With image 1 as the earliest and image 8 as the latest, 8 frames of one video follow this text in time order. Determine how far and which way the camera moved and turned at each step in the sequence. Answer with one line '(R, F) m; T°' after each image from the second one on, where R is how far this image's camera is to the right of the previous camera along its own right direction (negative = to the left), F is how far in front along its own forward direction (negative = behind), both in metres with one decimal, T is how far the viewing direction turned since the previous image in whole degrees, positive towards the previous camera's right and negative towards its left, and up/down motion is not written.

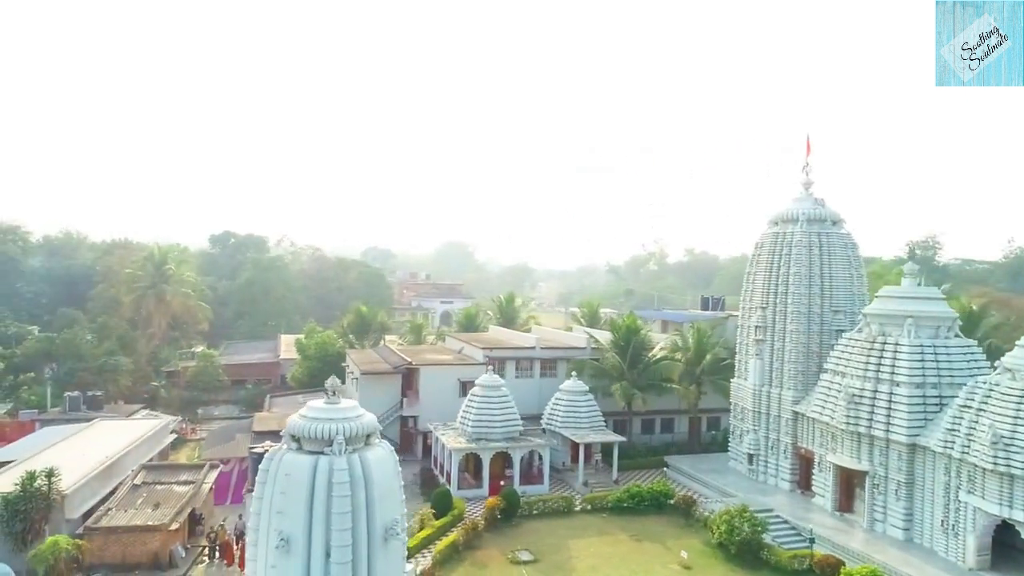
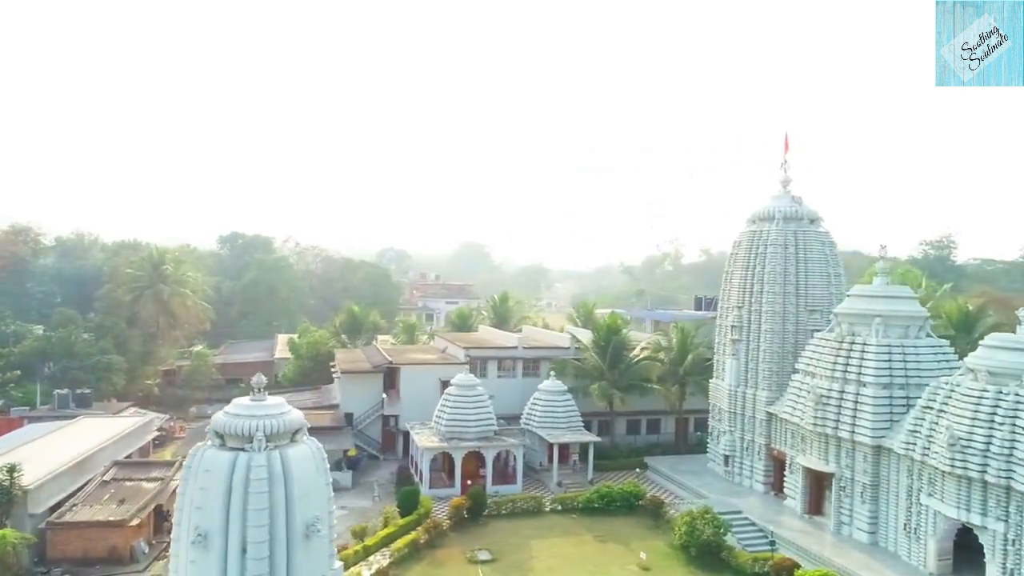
(+1.7, 0.0) m; -2°
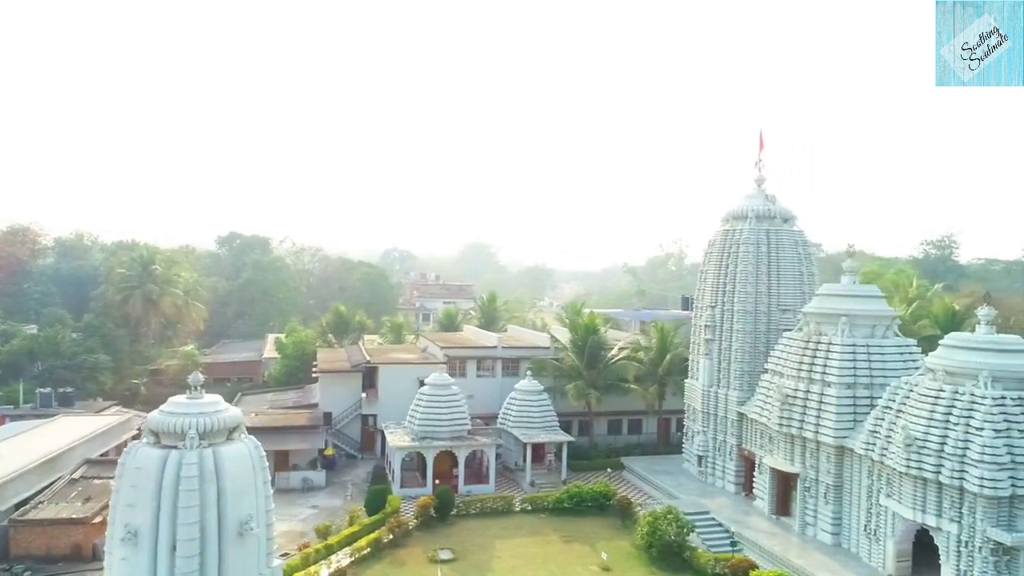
(+1.3, 0.0) m; -1°
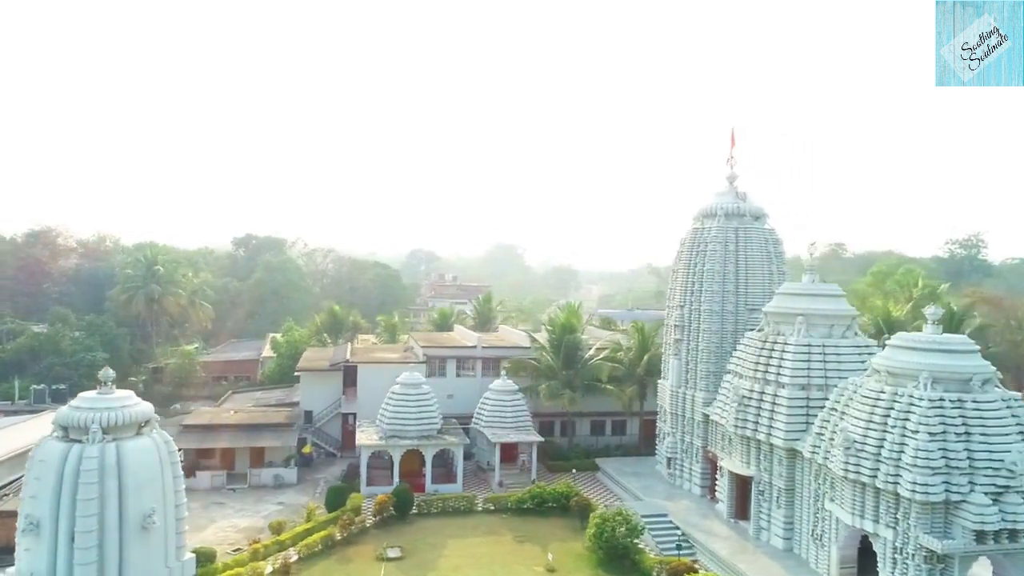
(+2.3, +0.1) m; -3°
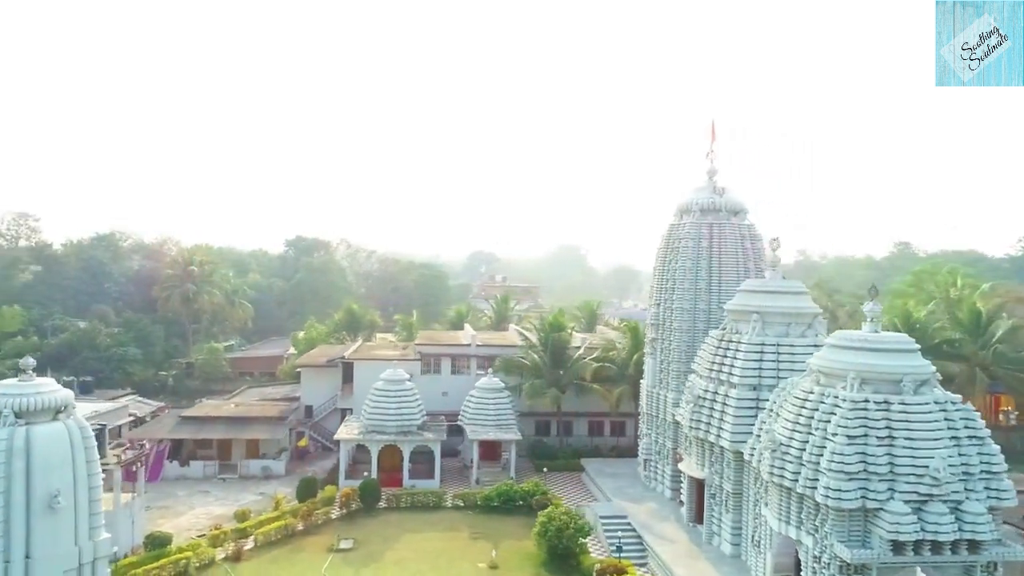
(+3.3, +0.2) m; -6°
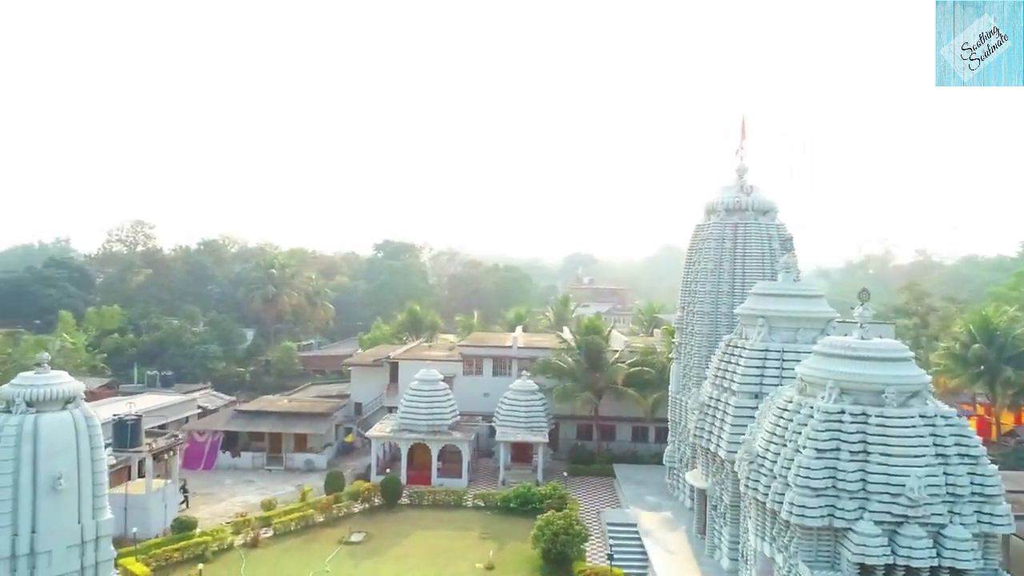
(+2.8, +0.2) m; -9°
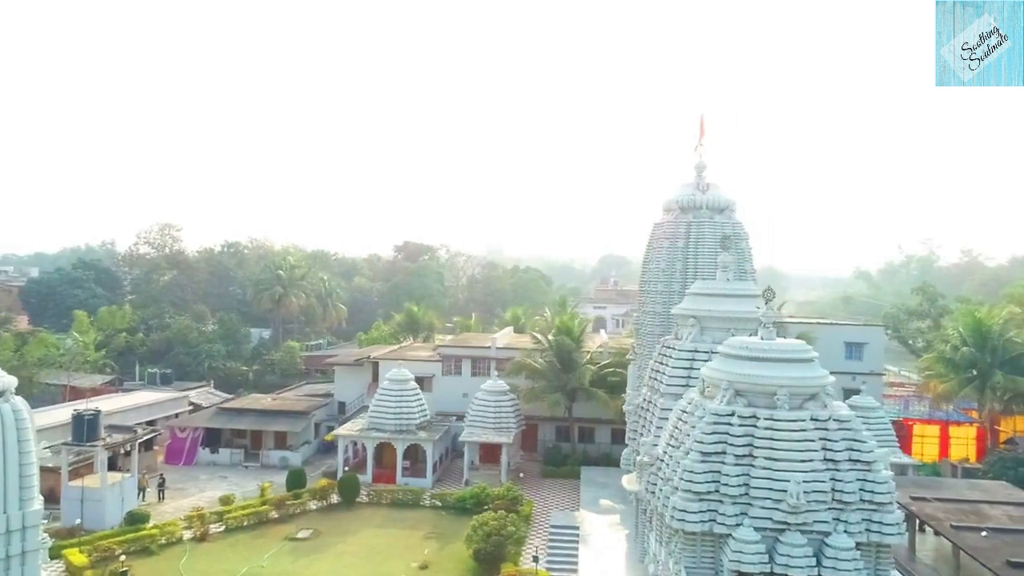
(+2.8, +0.2) m; -4°
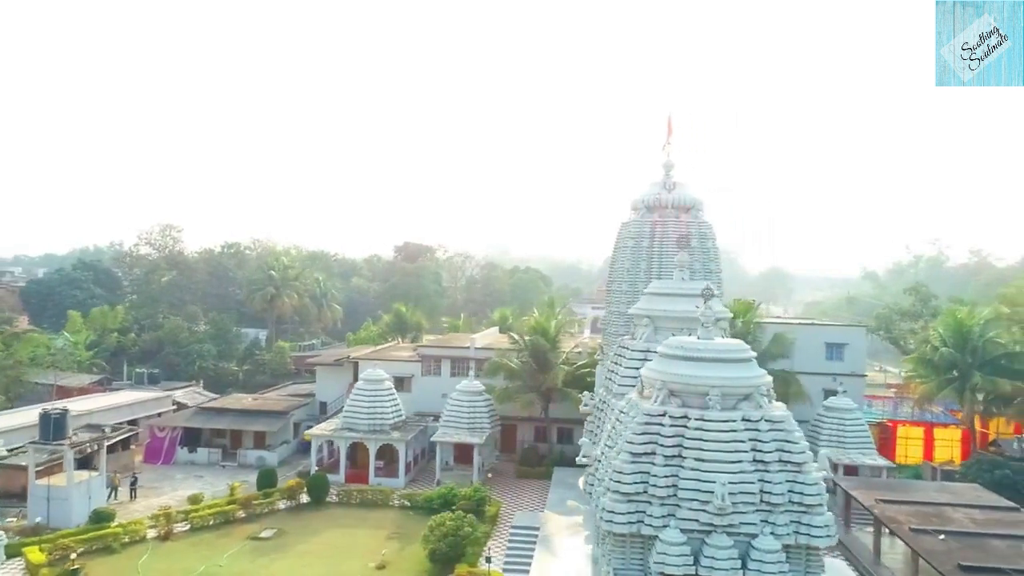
(+1.4, +0.1) m; -1°
